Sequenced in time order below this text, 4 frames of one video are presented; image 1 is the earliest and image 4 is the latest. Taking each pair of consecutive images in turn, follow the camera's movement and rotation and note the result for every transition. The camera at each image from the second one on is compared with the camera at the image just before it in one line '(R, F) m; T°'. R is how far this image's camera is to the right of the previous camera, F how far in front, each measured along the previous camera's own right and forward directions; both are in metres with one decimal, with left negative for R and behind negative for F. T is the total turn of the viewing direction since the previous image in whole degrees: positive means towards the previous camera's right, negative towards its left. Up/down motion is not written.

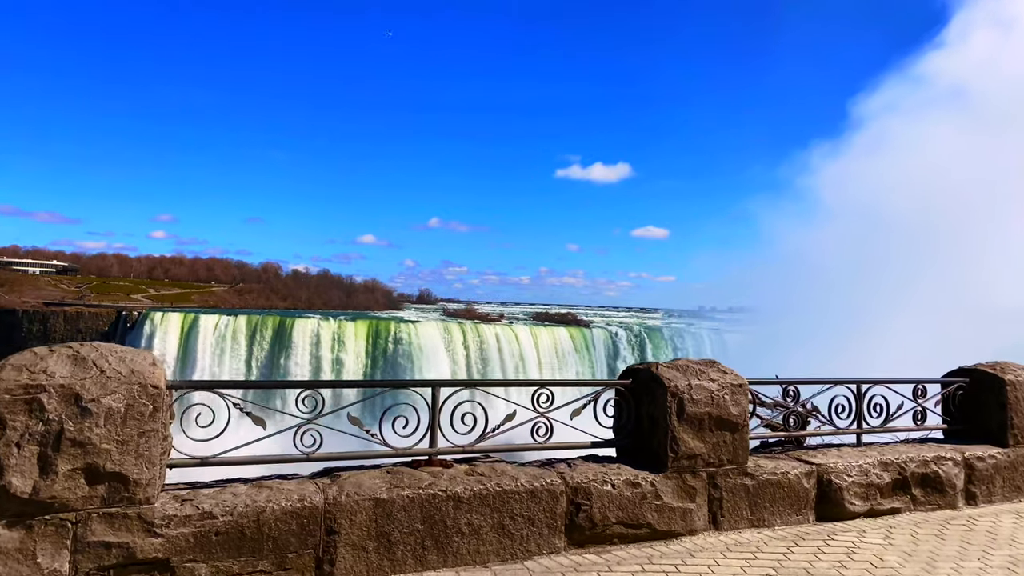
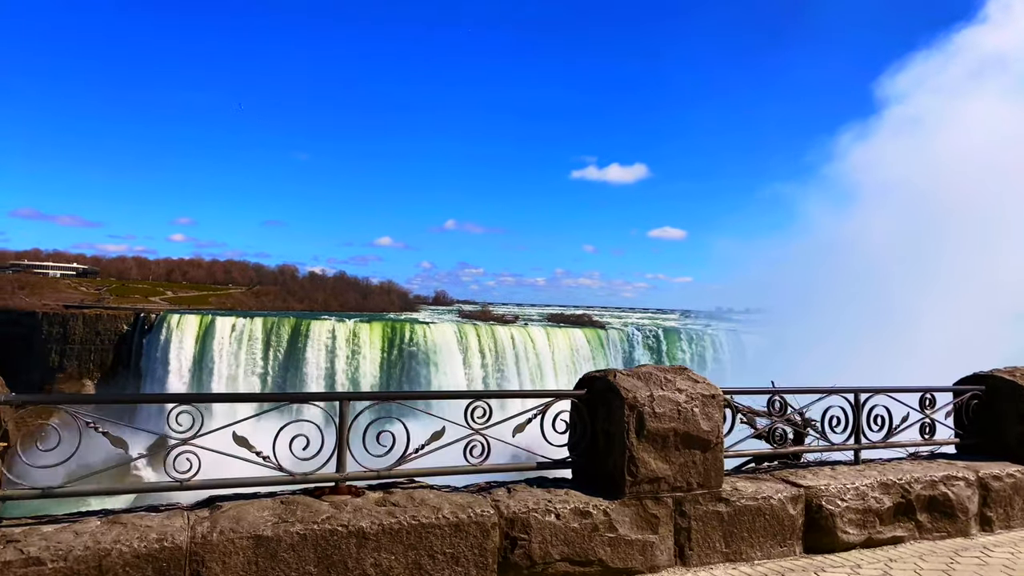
(+0.3, +0.4) m; -1°
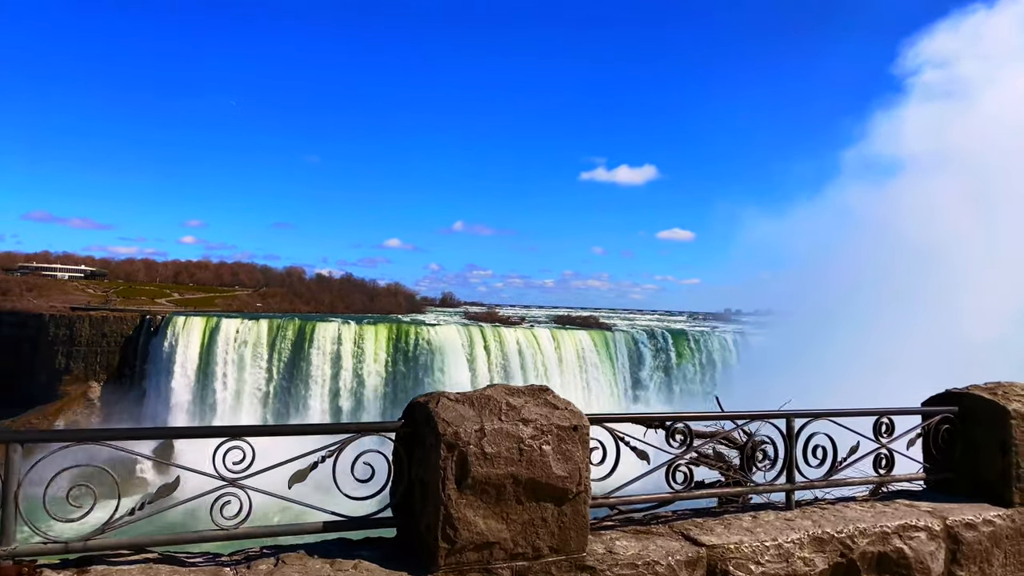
(+0.6, +0.7) m; -1°
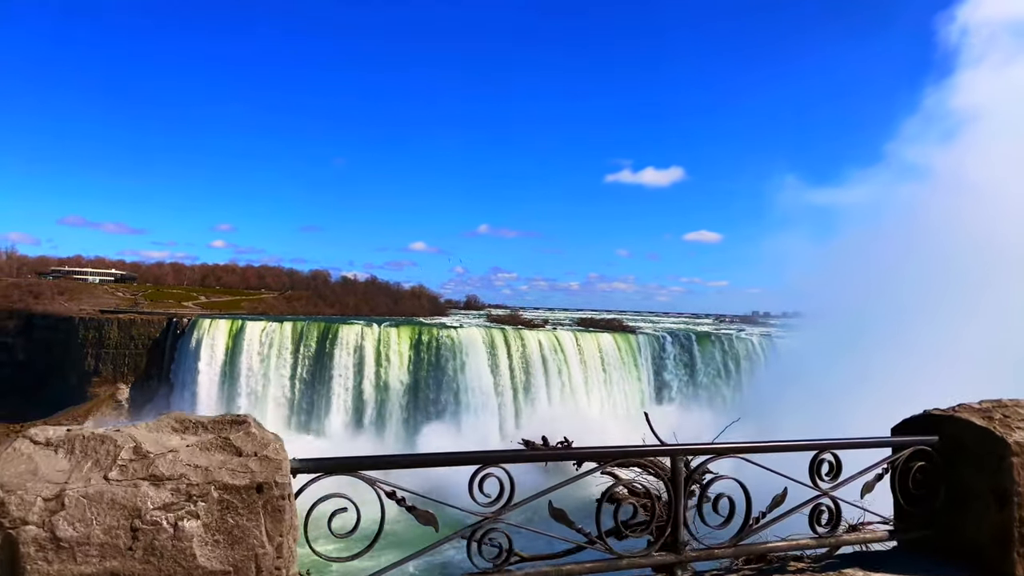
(+0.4, +1.3) m; -2°
